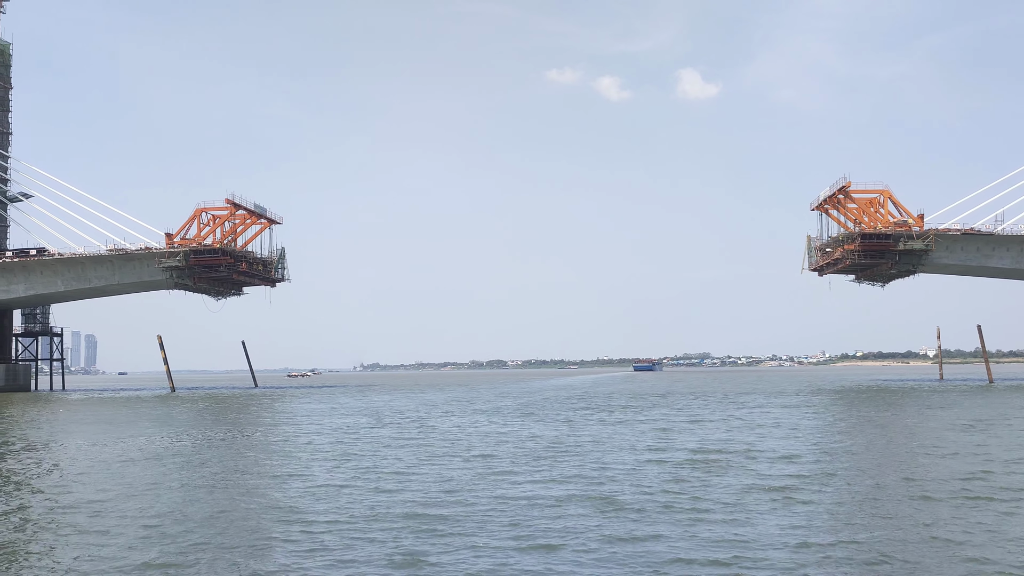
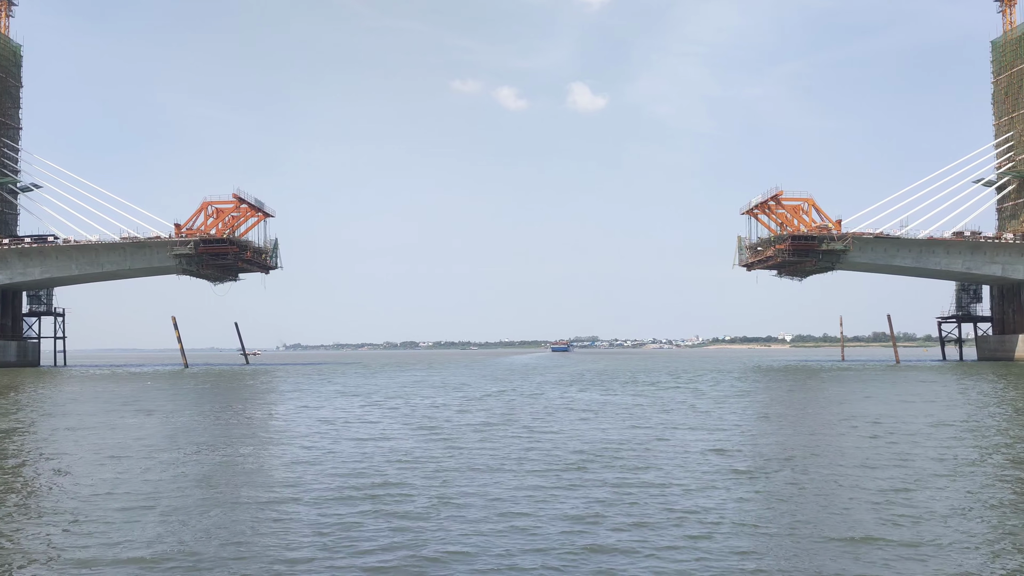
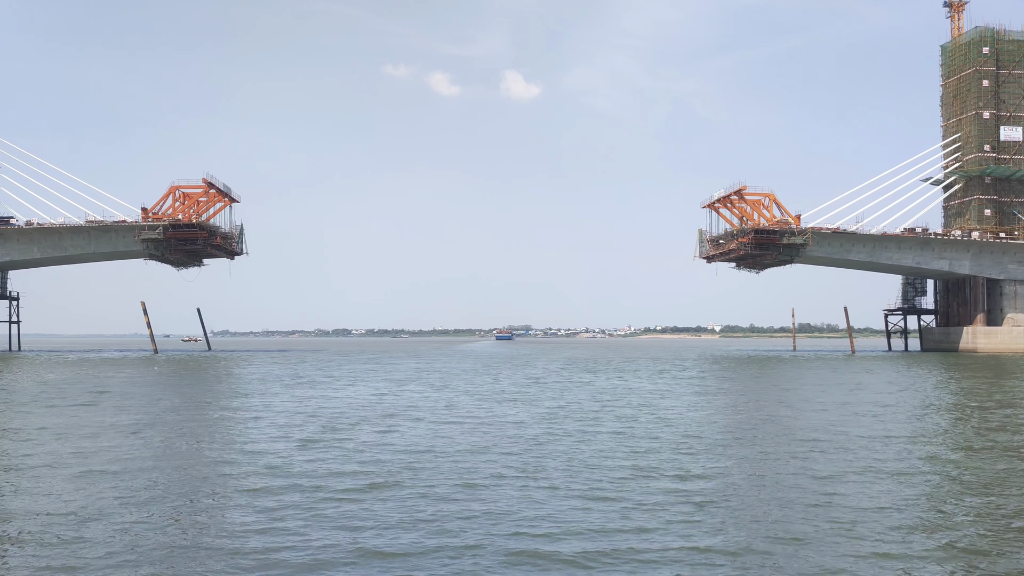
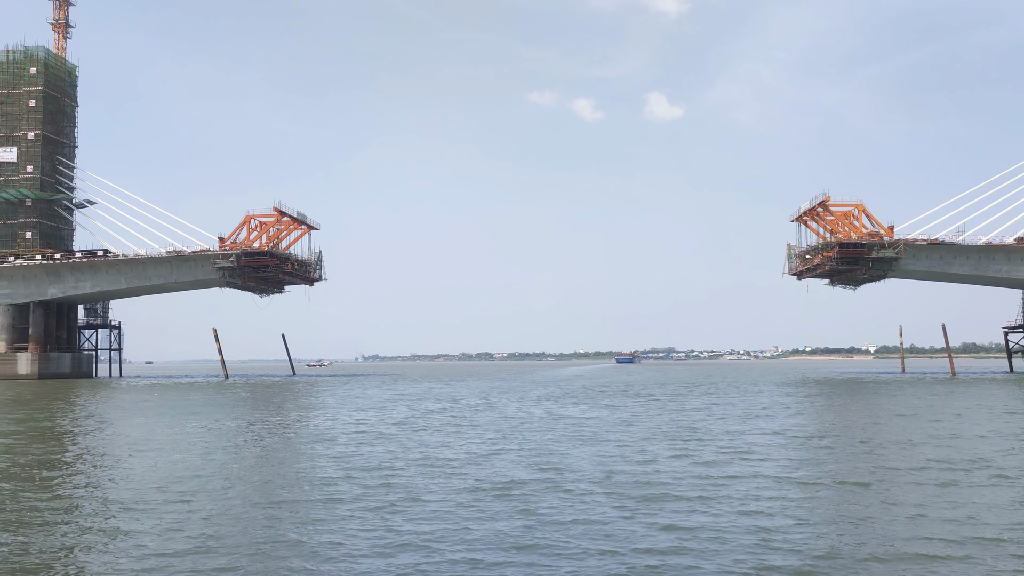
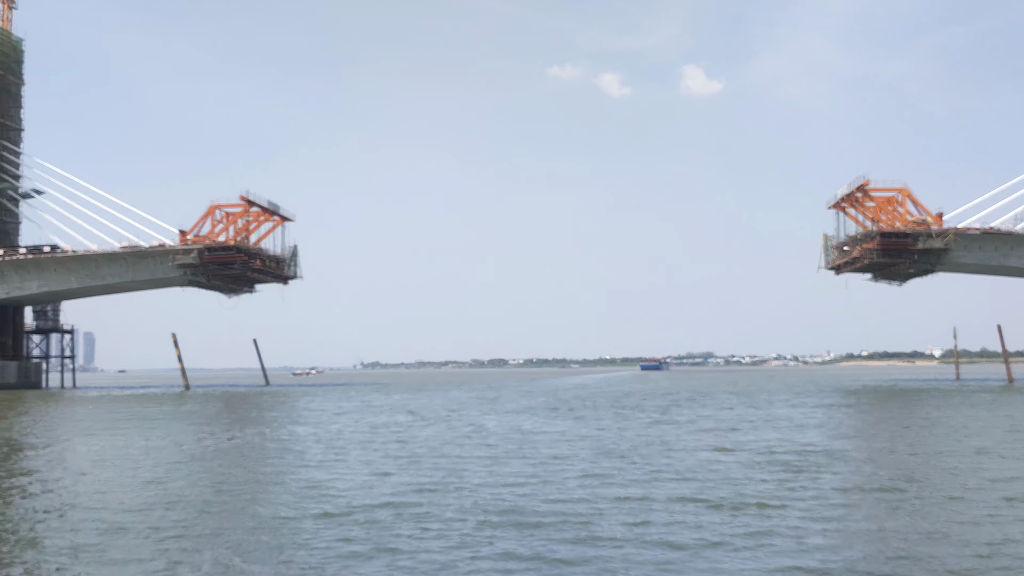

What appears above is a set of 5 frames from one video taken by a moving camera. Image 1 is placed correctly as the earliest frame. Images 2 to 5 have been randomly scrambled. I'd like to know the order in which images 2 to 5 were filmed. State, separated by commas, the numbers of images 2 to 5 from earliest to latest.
5, 4, 2, 3
